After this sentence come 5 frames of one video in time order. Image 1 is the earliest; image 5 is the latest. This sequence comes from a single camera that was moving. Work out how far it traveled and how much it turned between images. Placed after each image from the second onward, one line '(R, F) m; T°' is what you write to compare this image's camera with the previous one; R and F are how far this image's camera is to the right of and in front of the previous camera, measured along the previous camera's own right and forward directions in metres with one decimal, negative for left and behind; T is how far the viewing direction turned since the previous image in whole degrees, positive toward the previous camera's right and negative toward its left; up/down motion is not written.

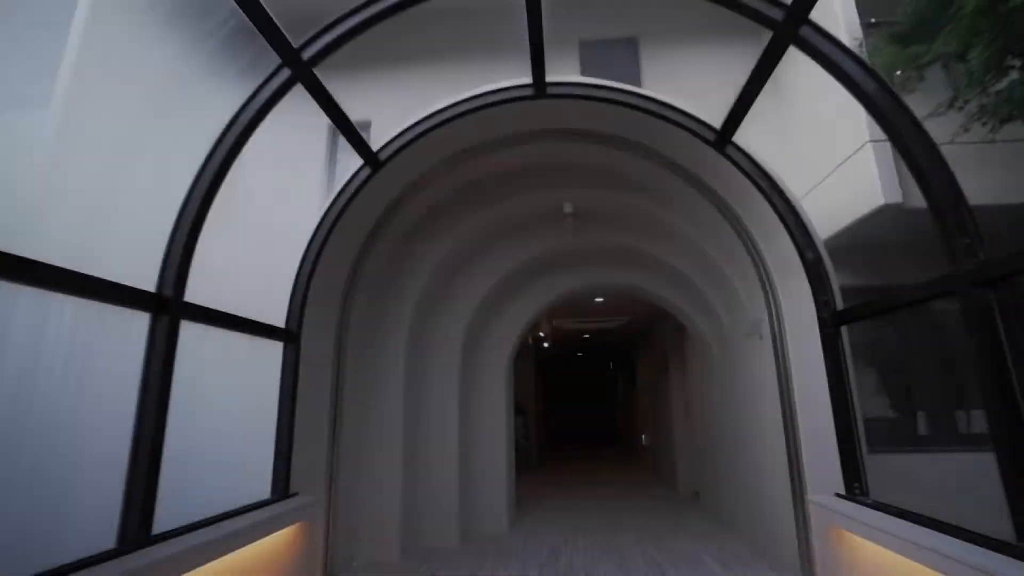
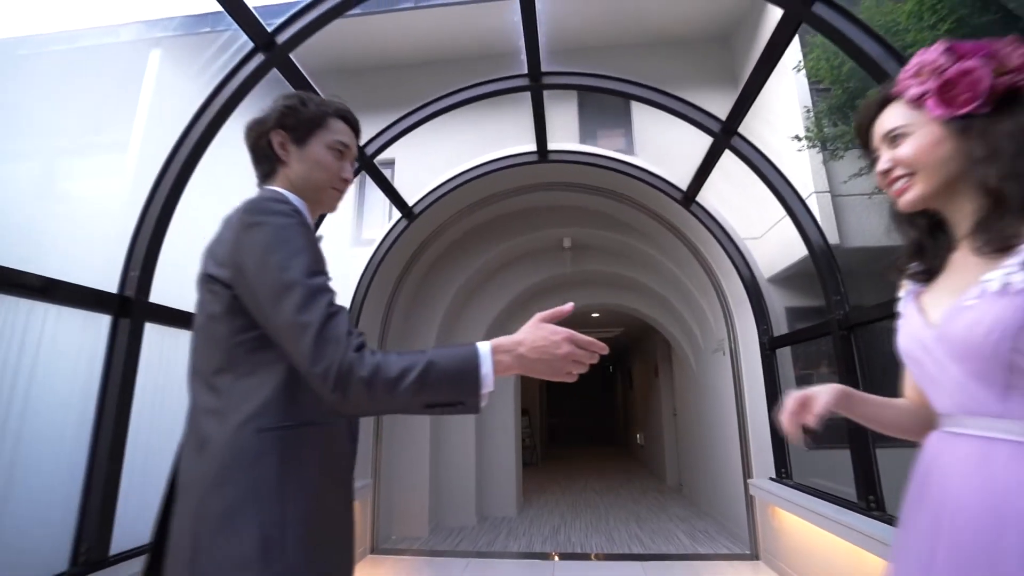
(0.0, -0.9) m; 0°
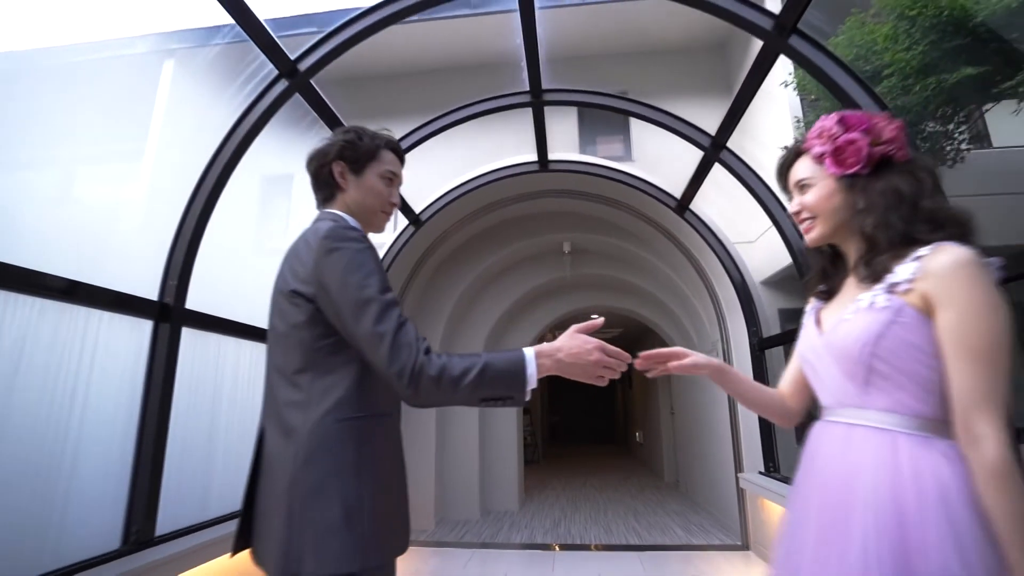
(0.0, -0.2) m; 0°
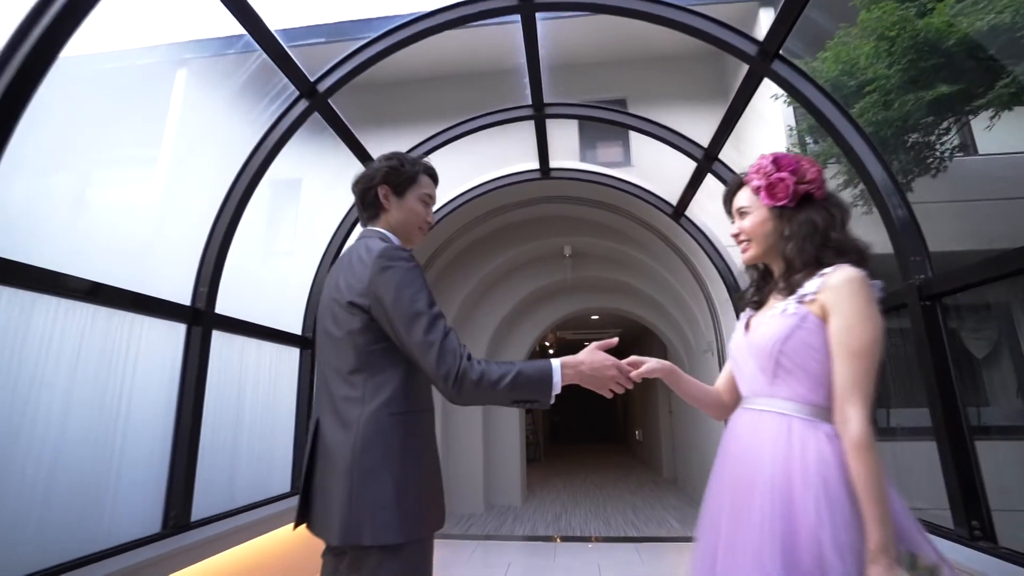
(0.0, -0.2) m; 0°
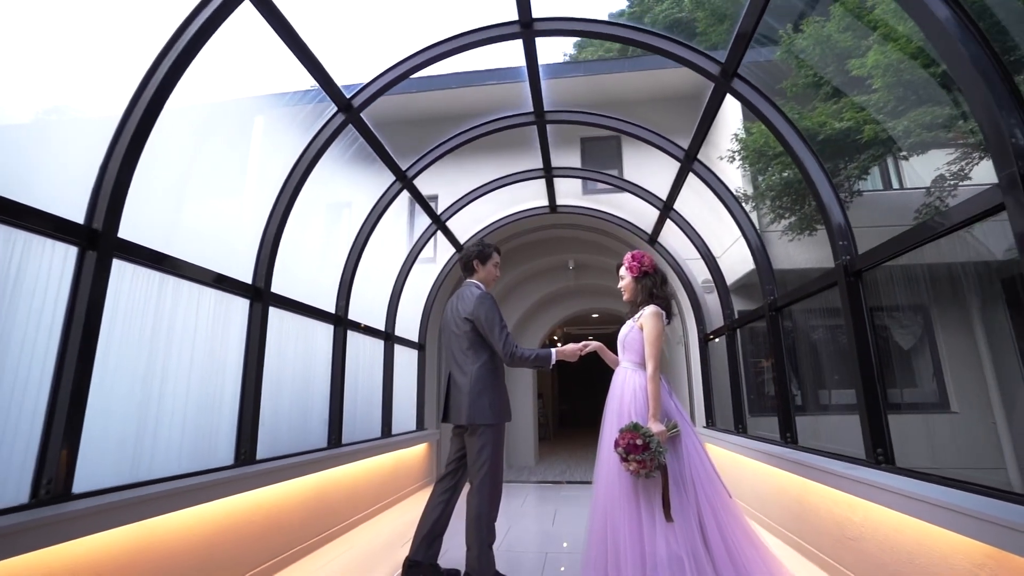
(-0.1, -1.7) m; -1°
